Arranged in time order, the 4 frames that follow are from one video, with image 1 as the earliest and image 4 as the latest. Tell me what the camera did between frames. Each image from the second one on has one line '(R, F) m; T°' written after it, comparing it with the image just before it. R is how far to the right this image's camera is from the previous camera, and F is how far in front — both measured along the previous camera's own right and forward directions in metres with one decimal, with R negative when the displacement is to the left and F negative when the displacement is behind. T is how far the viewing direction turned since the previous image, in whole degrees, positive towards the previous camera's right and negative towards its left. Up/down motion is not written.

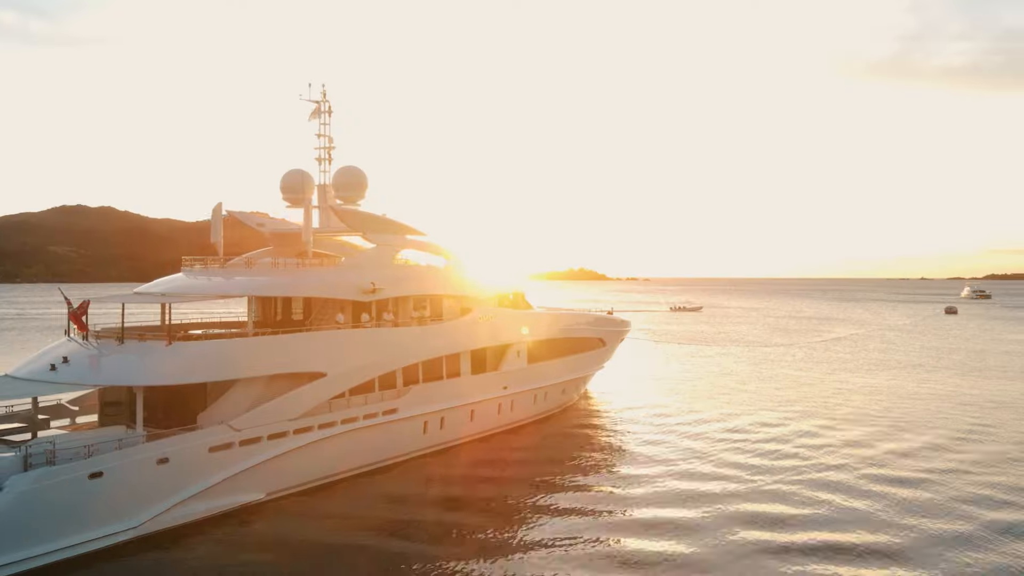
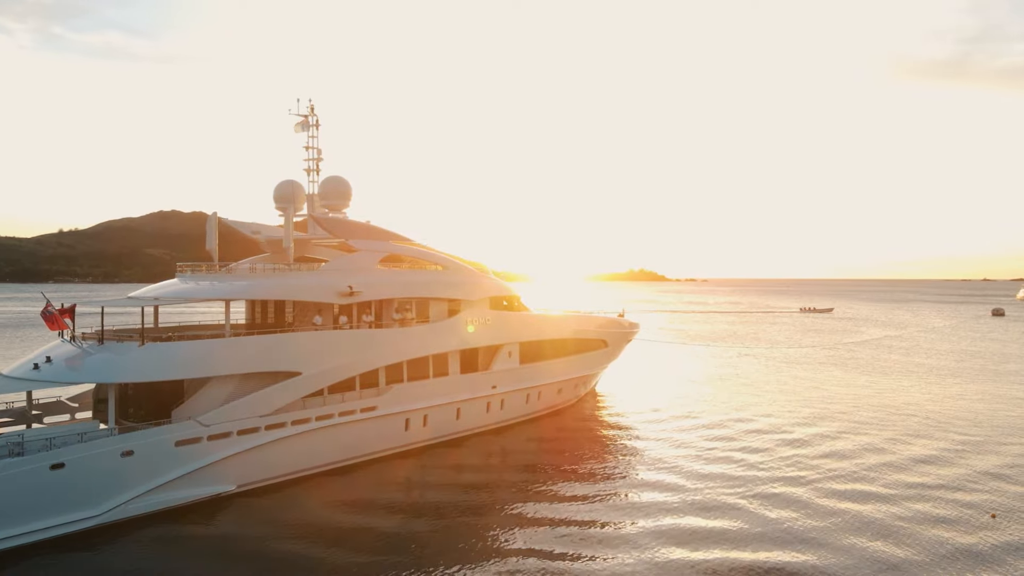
(+1.5, -0.4) m; -3°
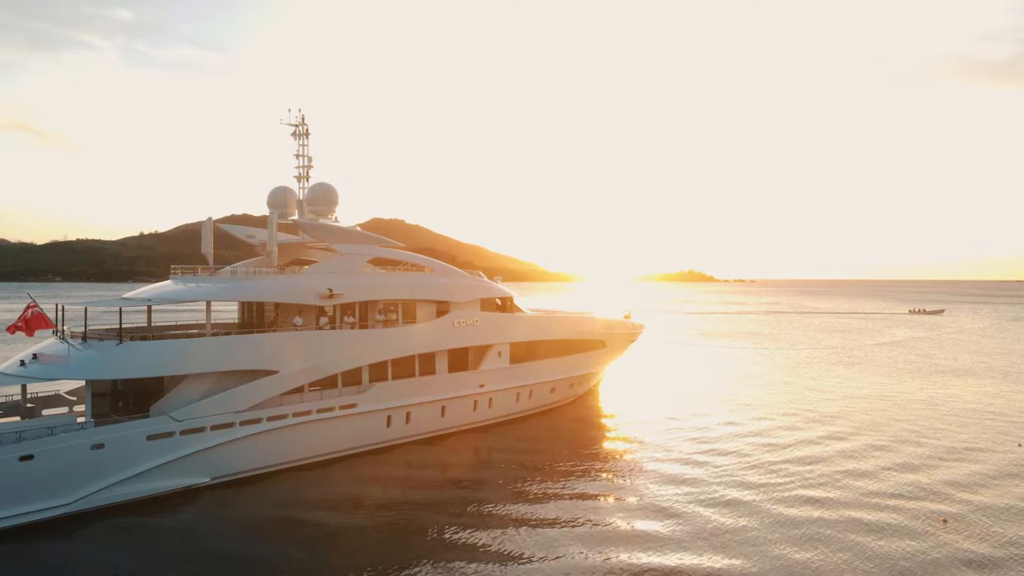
(+1.4, -0.4) m; -3°
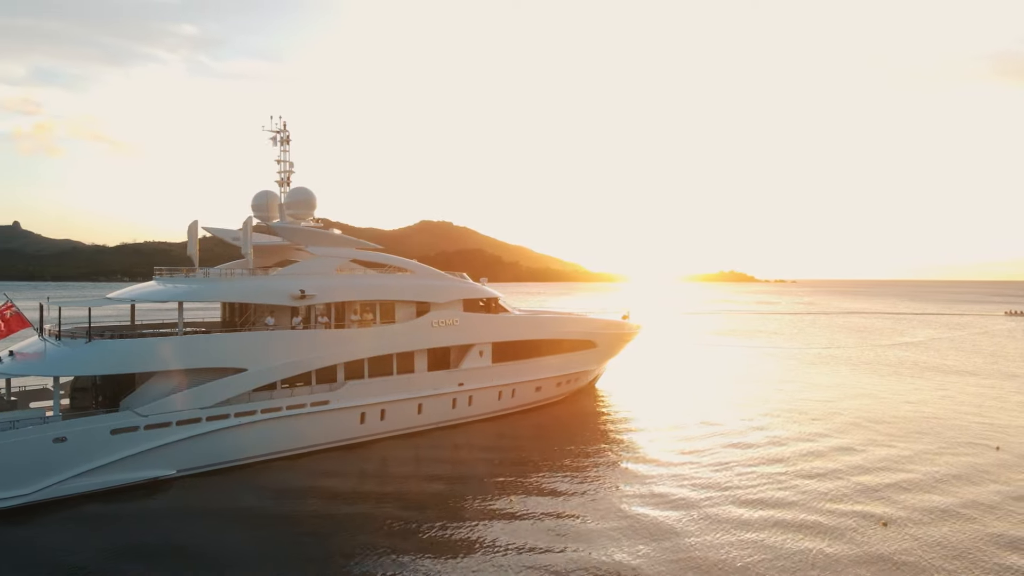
(+1.6, -0.4) m; -2°
